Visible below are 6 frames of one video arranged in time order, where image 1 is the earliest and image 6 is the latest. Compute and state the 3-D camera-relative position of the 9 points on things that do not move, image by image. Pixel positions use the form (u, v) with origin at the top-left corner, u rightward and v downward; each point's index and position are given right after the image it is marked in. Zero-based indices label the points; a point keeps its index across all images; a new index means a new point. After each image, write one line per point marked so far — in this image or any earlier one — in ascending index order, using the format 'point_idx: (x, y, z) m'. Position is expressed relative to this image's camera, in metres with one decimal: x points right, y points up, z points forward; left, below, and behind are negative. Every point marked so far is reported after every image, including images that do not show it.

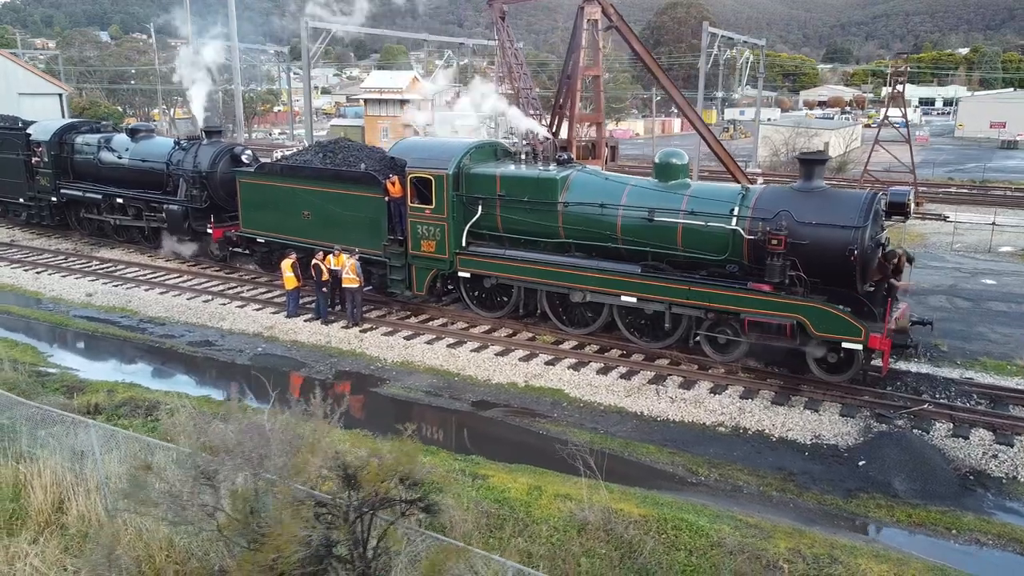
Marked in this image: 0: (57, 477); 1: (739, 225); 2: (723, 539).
0: (-4.2, -1.8, +7.6) m
1: (+3.0, +0.8, +10.5) m
2: (+1.9, -2.2, +7.1) m
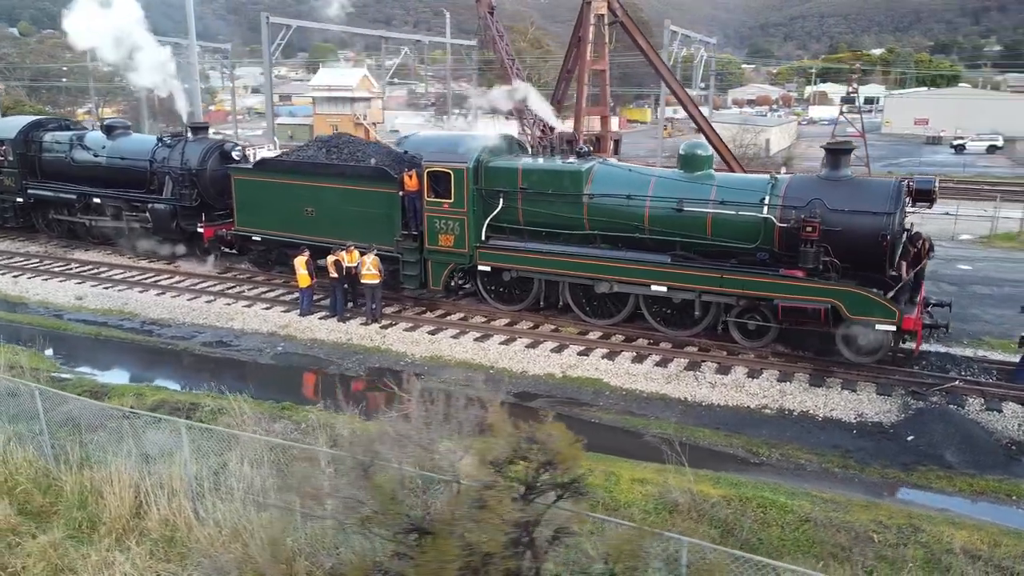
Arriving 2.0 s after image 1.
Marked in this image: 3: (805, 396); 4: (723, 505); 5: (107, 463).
0: (-3.4, -1.7, +7.3) m
1: (+3.5, +1.0, +10.9) m
2: (+2.7, -2.1, +7.3) m
3: (+3.7, -1.4, +10.1) m
4: (+2.0, -2.0, +7.4) m
5: (-3.8, -1.7, +7.6) m
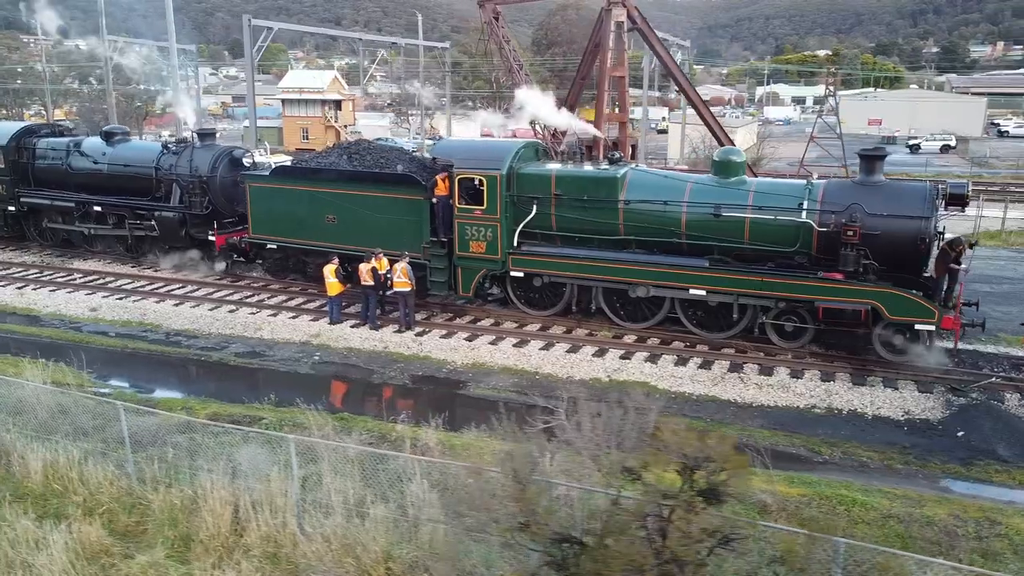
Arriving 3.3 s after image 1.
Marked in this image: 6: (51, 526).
0: (-2.5, -1.9, +7.3) m
1: (+4.1, +1.0, +11.2) m
2: (+3.6, -2.1, +7.6) m
3: (+4.4, -1.4, +10.4) m
4: (+2.8, -2.1, +7.6) m
5: (-2.9, -1.8, +7.5) m
6: (-4.2, -2.2, +7.4) m
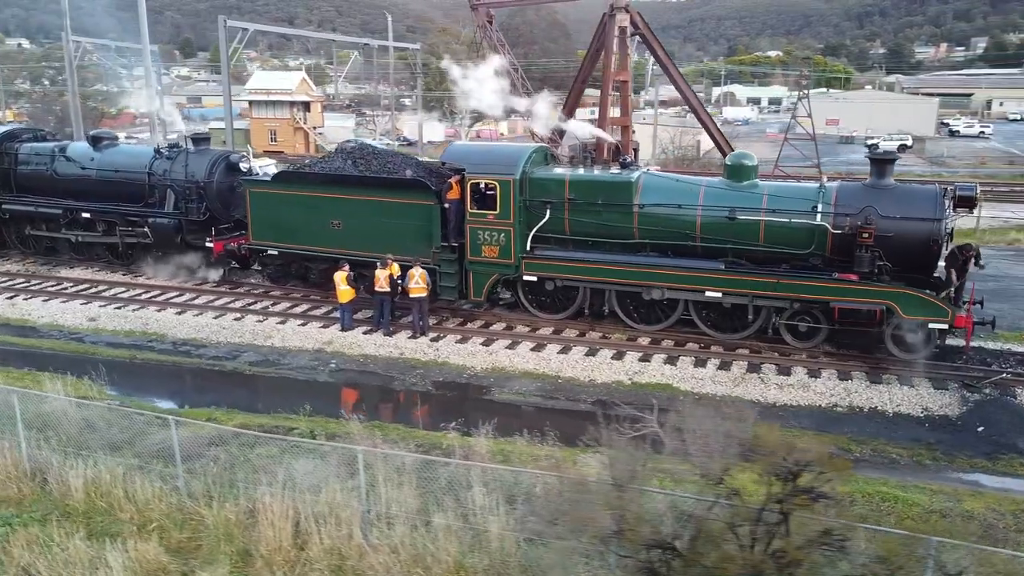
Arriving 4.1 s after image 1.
0: (-2.0, -2.0, +7.2) m
1: (+4.4, +1.0, +11.4) m
2: (+4.1, -2.1, +7.8) m
3: (+4.8, -1.4, +10.7) m
4: (+3.3, -2.1, +7.8) m
5: (-2.4, -1.9, +7.4) m
6: (-3.7, -2.3, +7.2) m
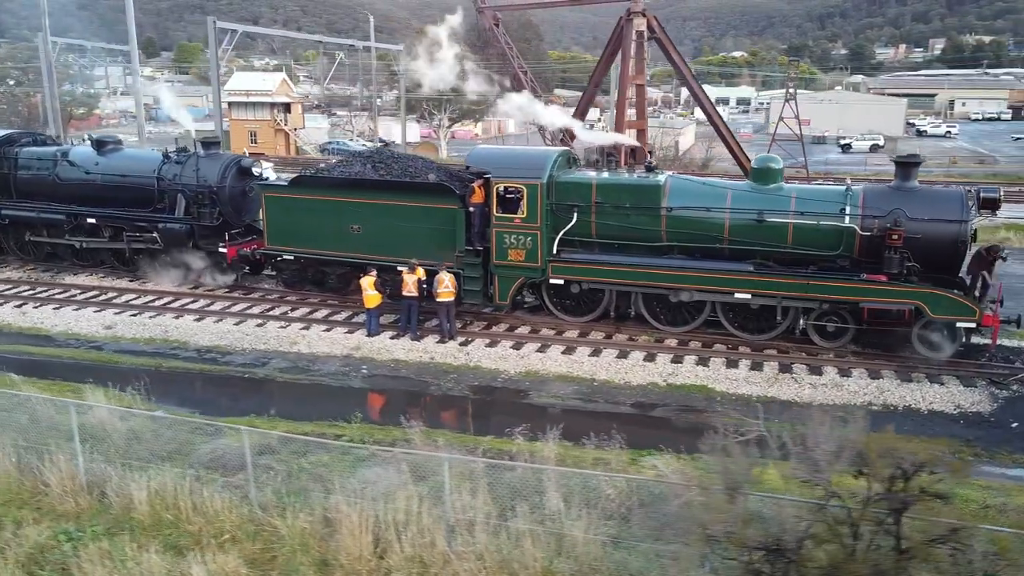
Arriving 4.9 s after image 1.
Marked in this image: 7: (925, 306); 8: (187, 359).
0: (-1.3, -2.0, +7.2) m
1: (+4.9, +1.0, +11.7) m
2: (+4.8, -2.1, +8.1) m
3: (+5.3, -1.4, +10.9) m
4: (+4.0, -2.1, +8.0) m
5: (-1.7, -2.0, +7.4) m
6: (-3.0, -2.4, +7.1) m
7: (+5.8, -0.2, +11.3) m
8: (-5.1, -1.1, +12.7) m
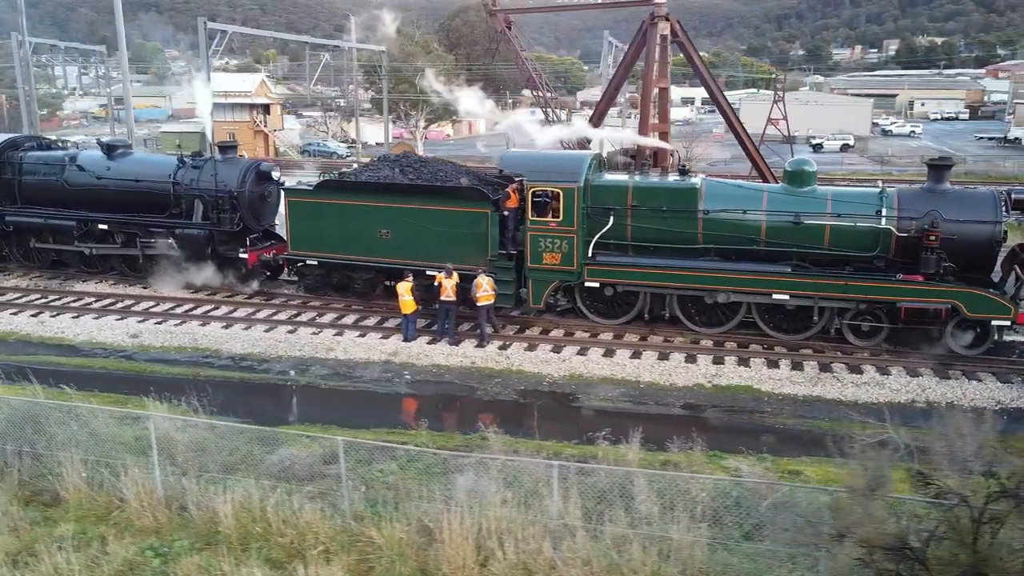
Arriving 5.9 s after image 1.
0: (-0.4, -2.1, +7.2) m
1: (+5.6, +1.0, +11.9) m
2: (+5.6, -2.1, +8.3) m
3: (+6.0, -1.4, +11.2) m
4: (+4.8, -2.1, +8.3) m
5: (-0.8, -2.0, +7.3) m
6: (-2.1, -2.5, +7.1) m
7: (+6.5, -0.2, +11.6) m
8: (-4.5, -1.2, +12.5) m
